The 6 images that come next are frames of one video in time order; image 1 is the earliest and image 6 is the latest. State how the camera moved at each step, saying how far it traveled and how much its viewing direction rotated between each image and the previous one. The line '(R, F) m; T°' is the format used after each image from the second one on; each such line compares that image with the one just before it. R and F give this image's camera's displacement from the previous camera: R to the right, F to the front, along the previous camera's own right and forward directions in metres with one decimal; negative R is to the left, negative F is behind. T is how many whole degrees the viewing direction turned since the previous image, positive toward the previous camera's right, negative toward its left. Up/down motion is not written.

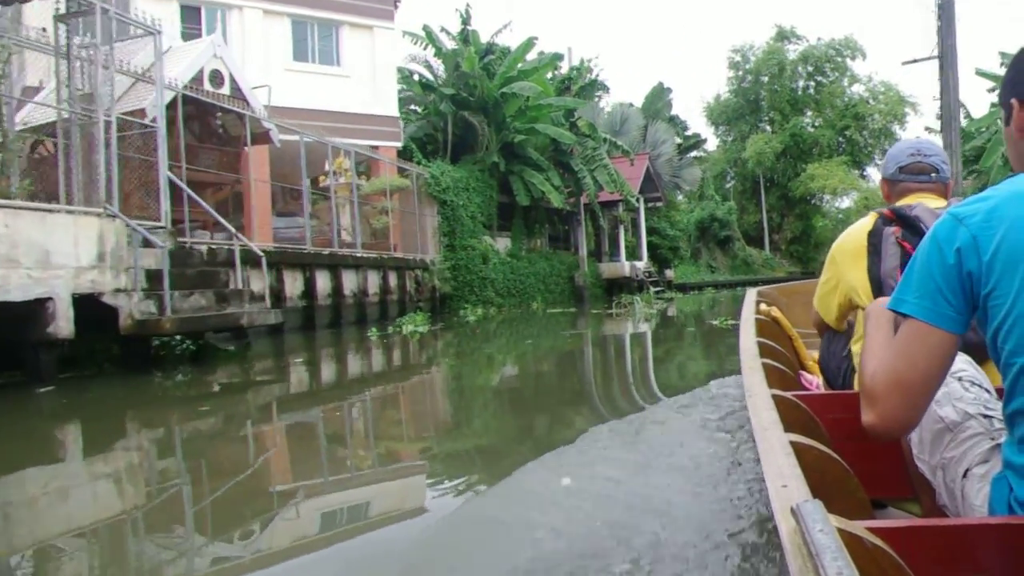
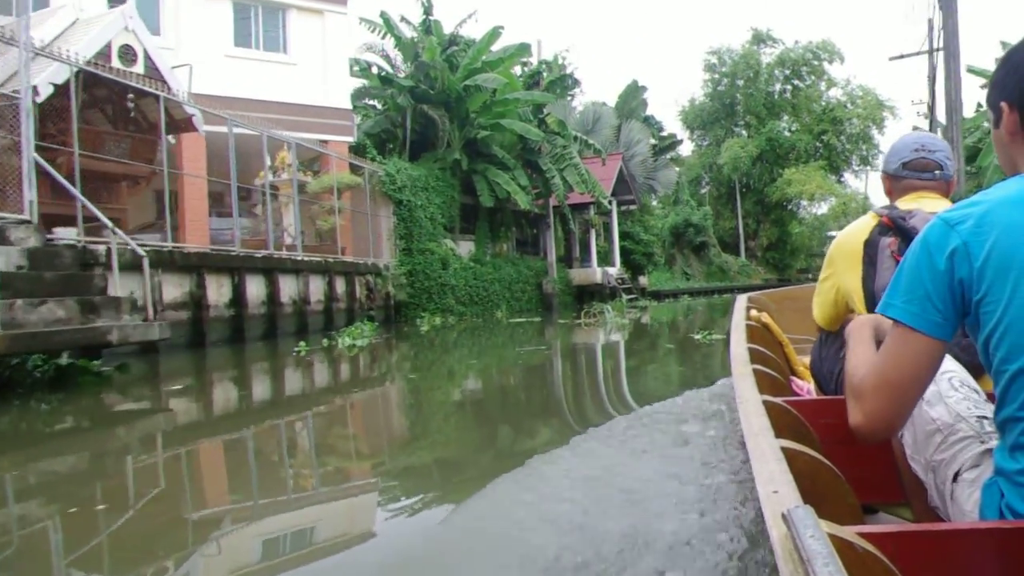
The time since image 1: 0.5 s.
(0.0, +0.2) m; +1°
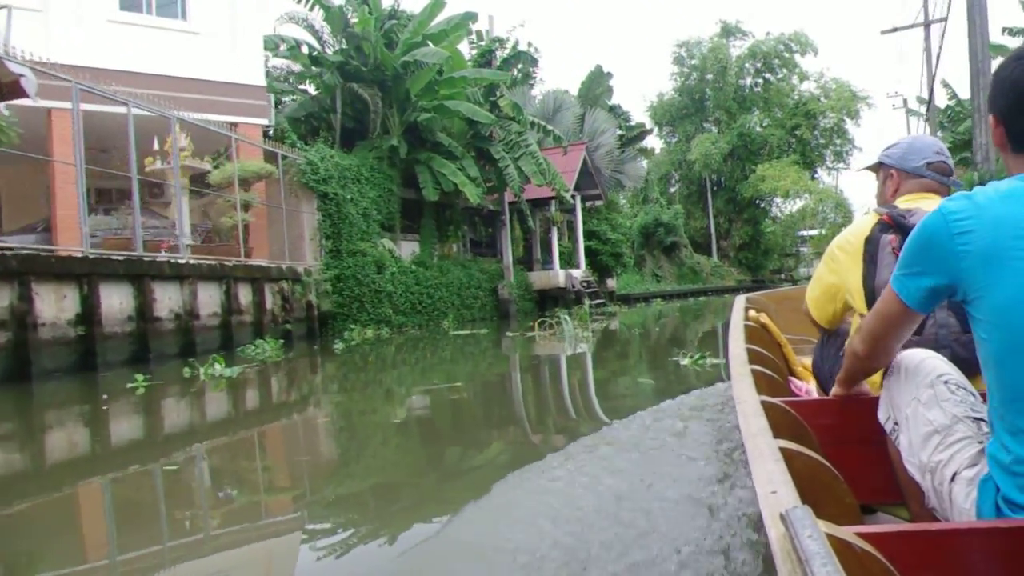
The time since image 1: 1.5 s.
(0.0, +0.3) m; +2°
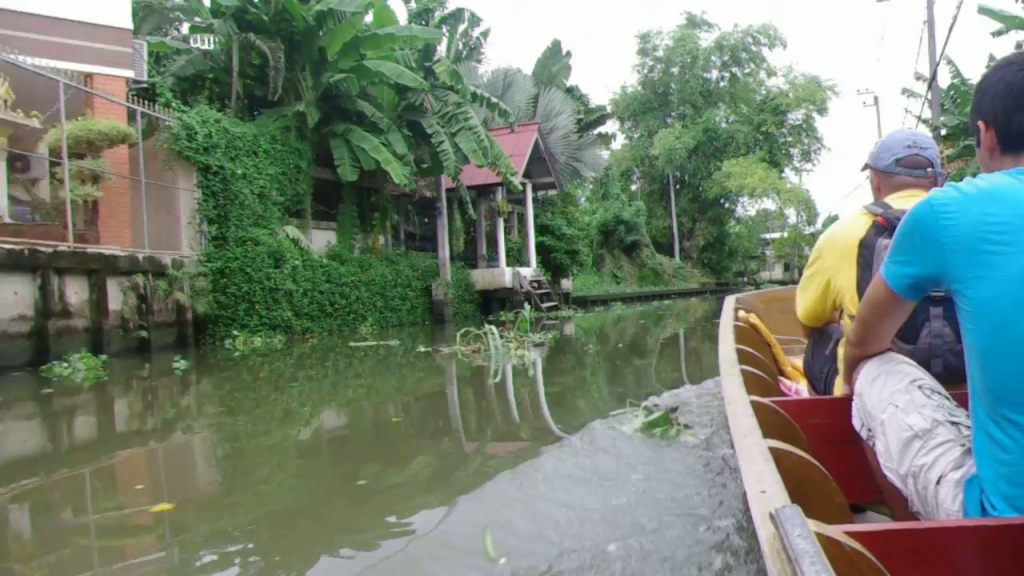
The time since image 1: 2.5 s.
(0.0, +0.3) m; +2°
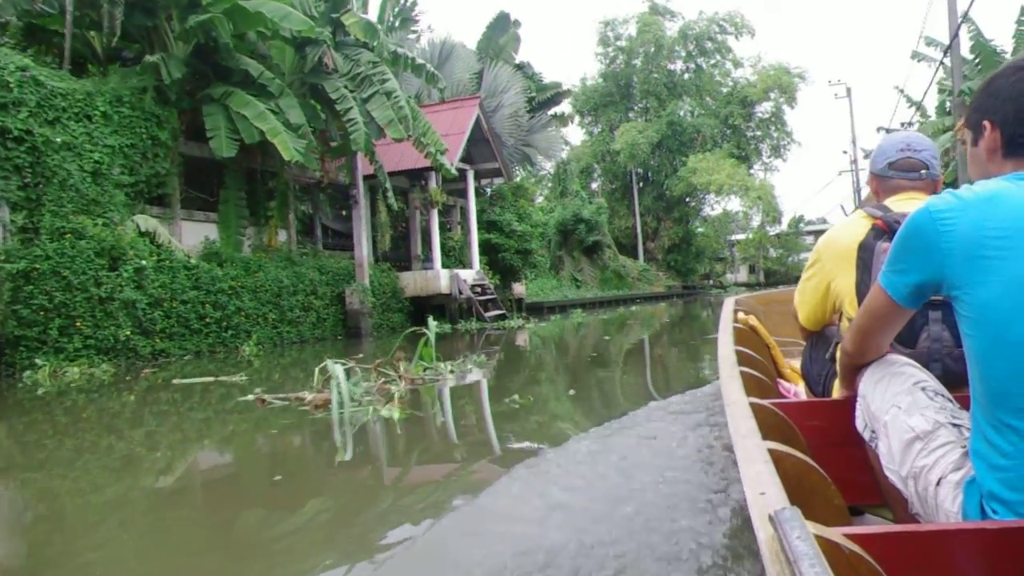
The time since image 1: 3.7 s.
(0.0, +0.4) m; +2°
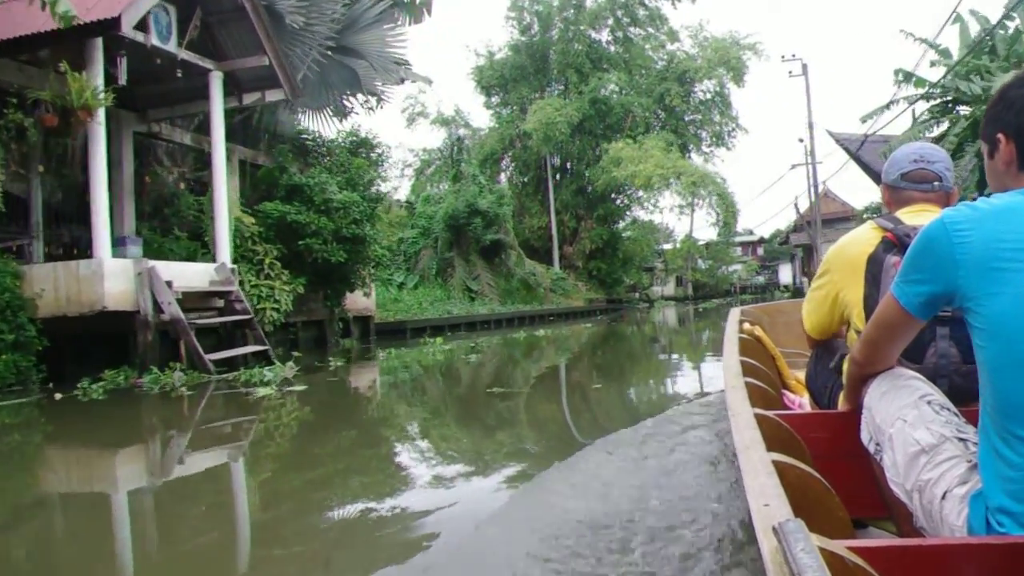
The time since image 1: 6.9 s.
(+0.1, +1.0) m; +4°
